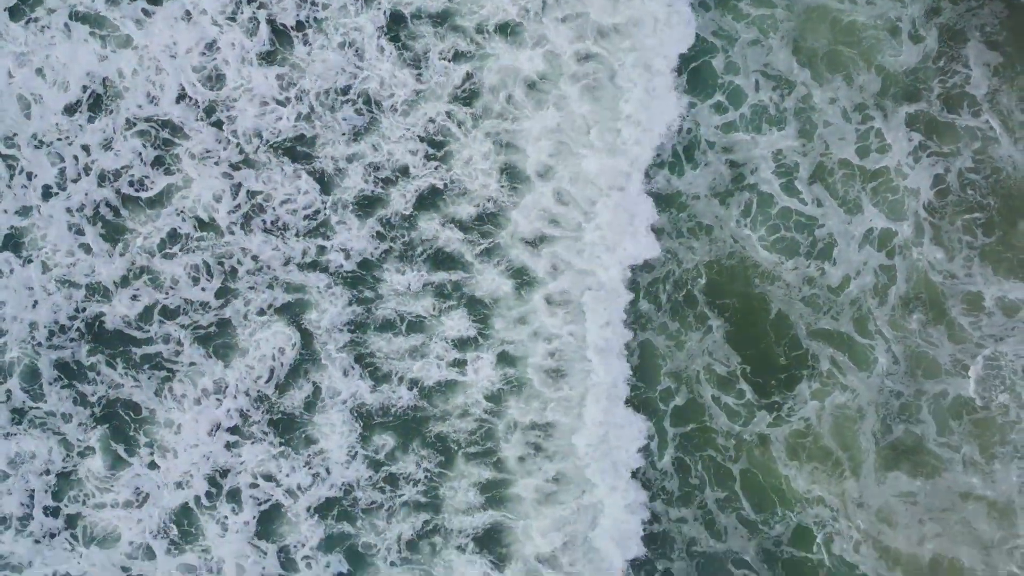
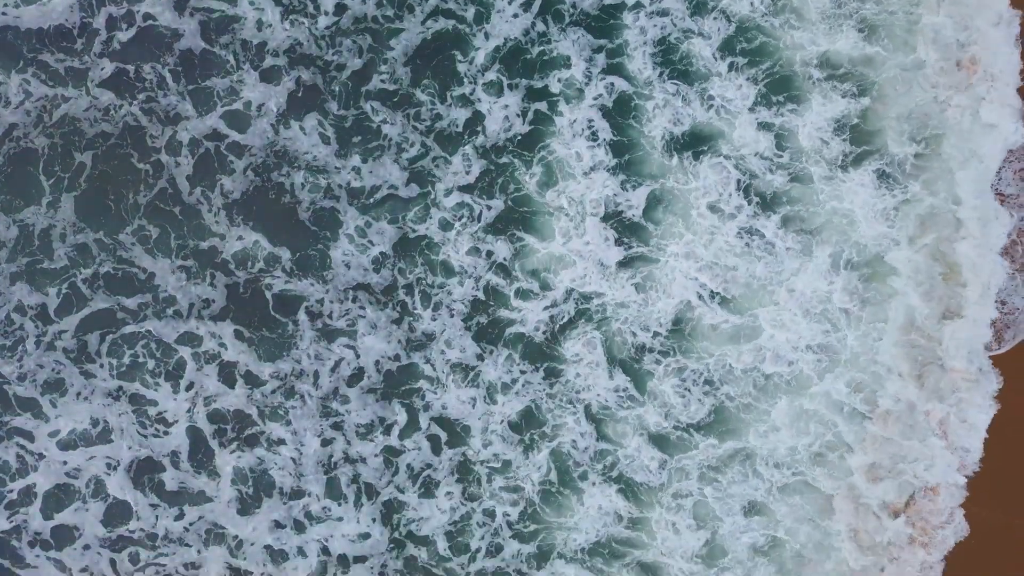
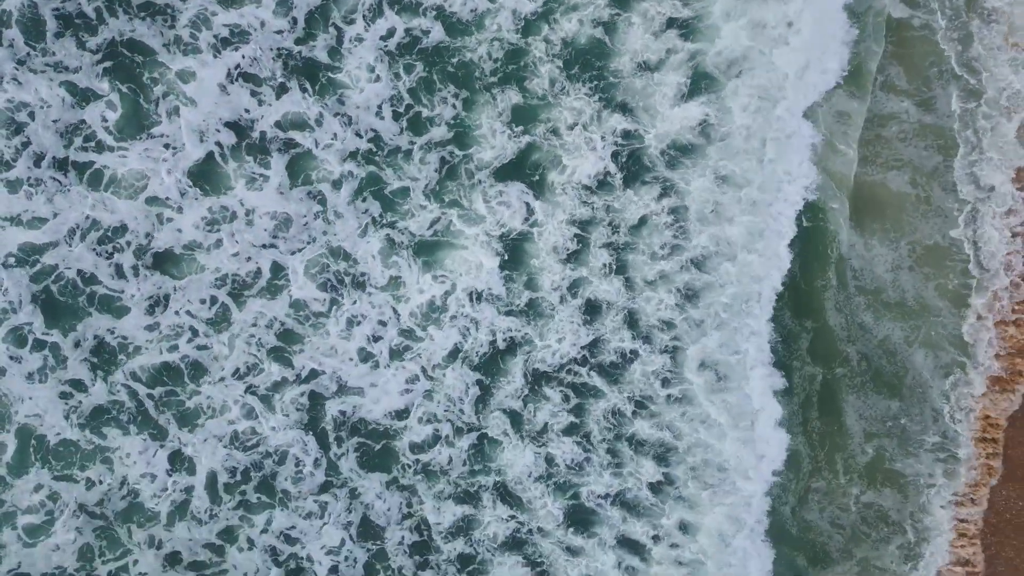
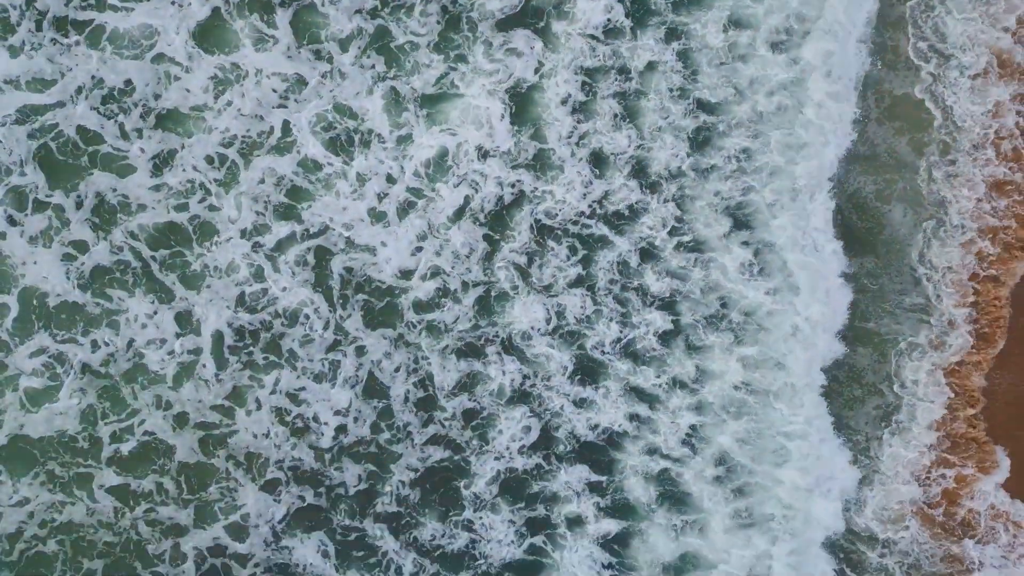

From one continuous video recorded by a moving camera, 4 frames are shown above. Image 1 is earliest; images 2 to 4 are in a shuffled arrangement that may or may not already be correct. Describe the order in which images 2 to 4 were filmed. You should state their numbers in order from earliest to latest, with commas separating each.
3, 4, 2
